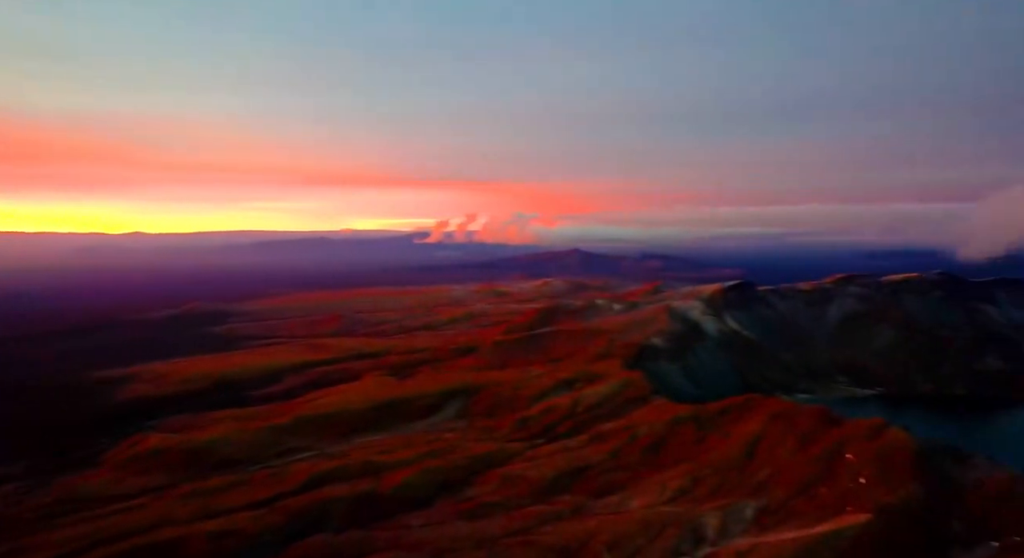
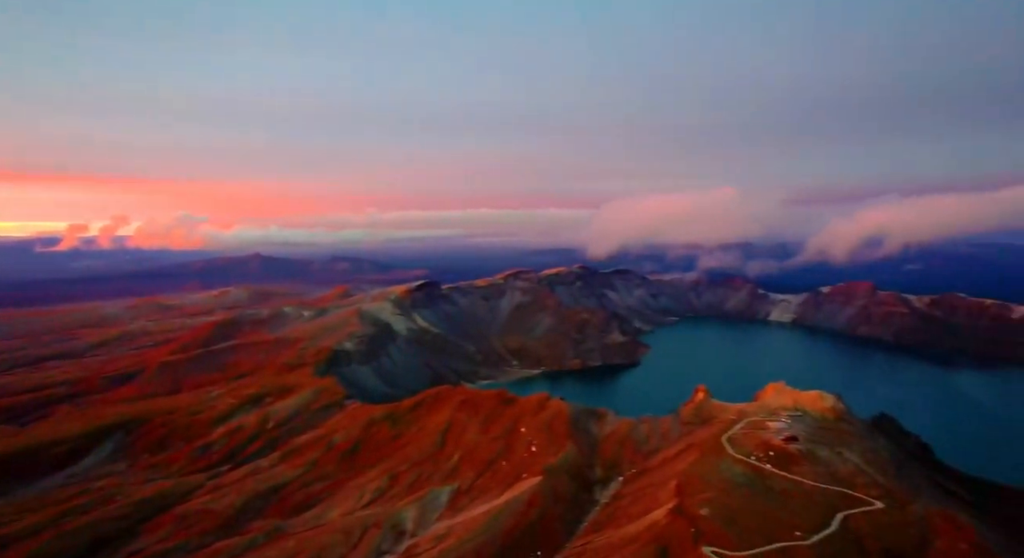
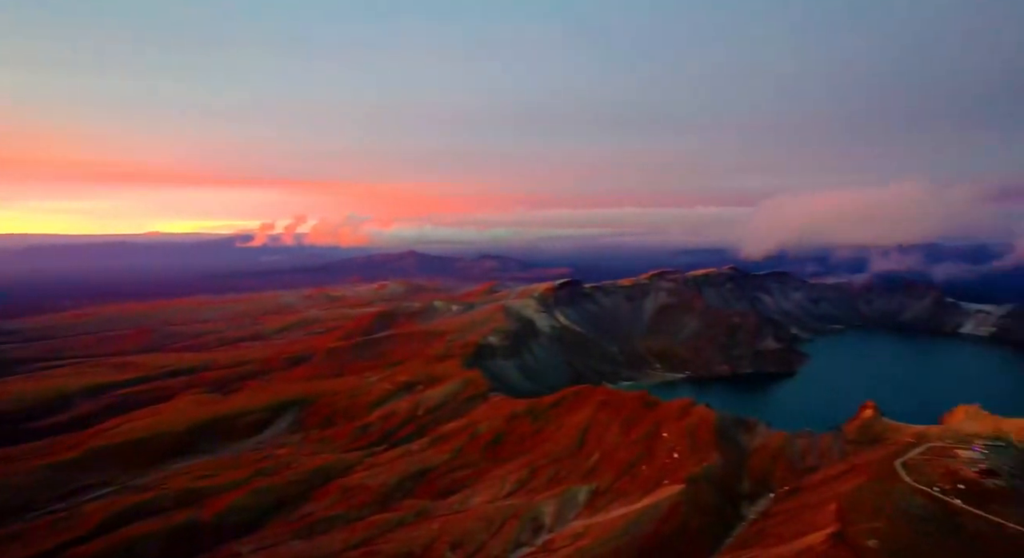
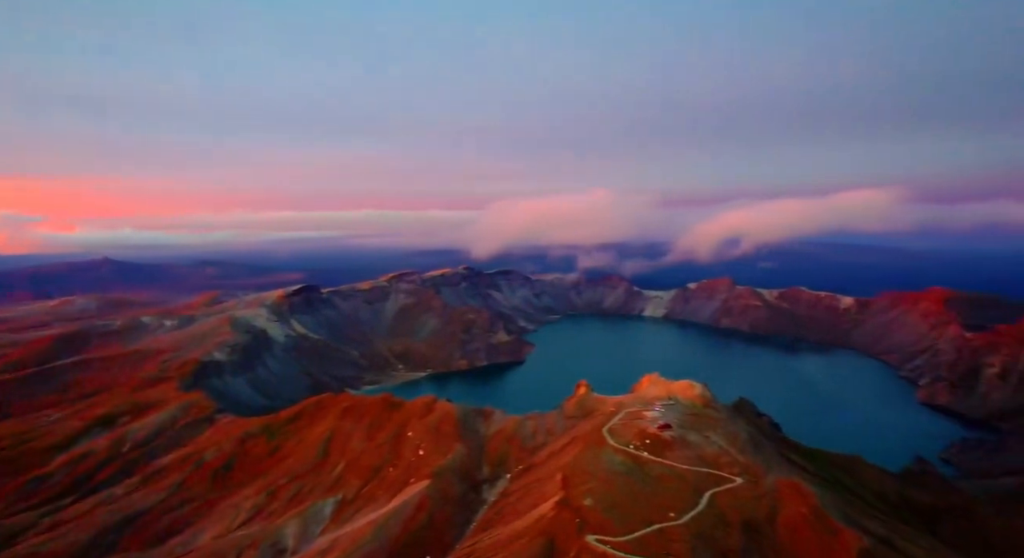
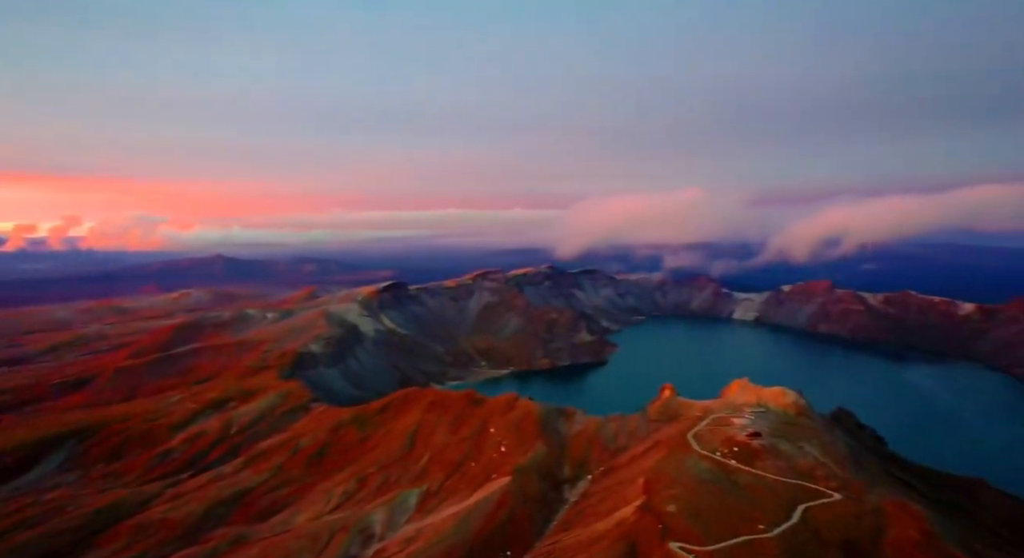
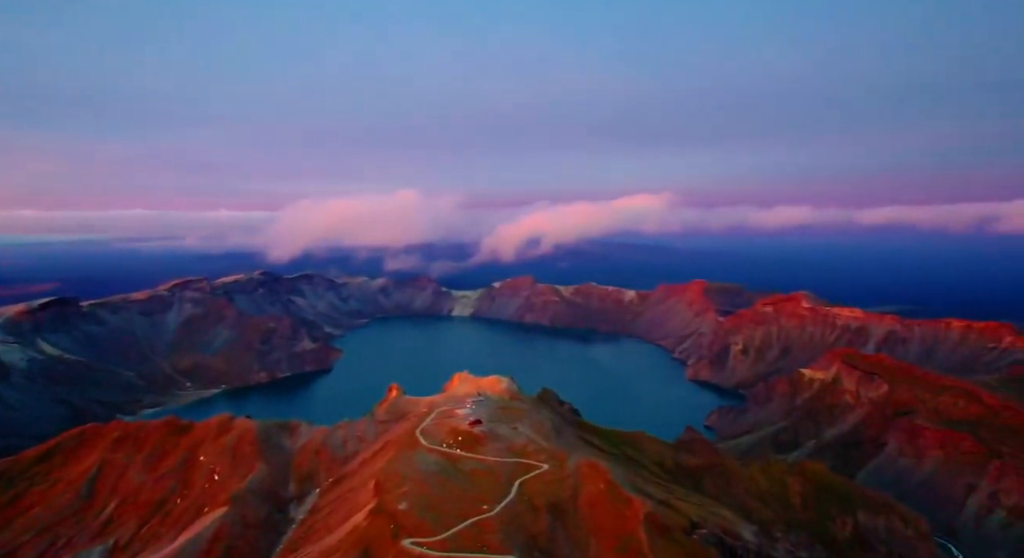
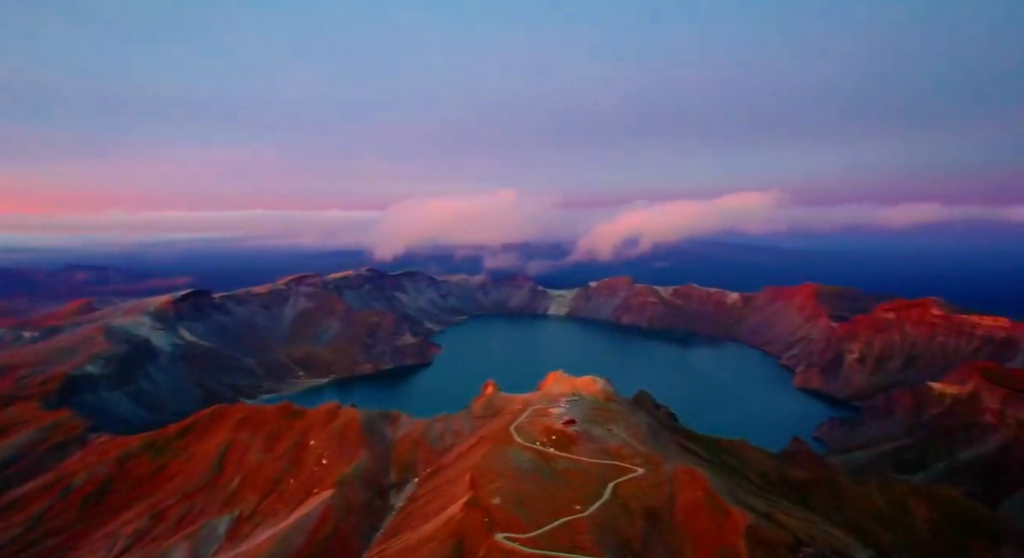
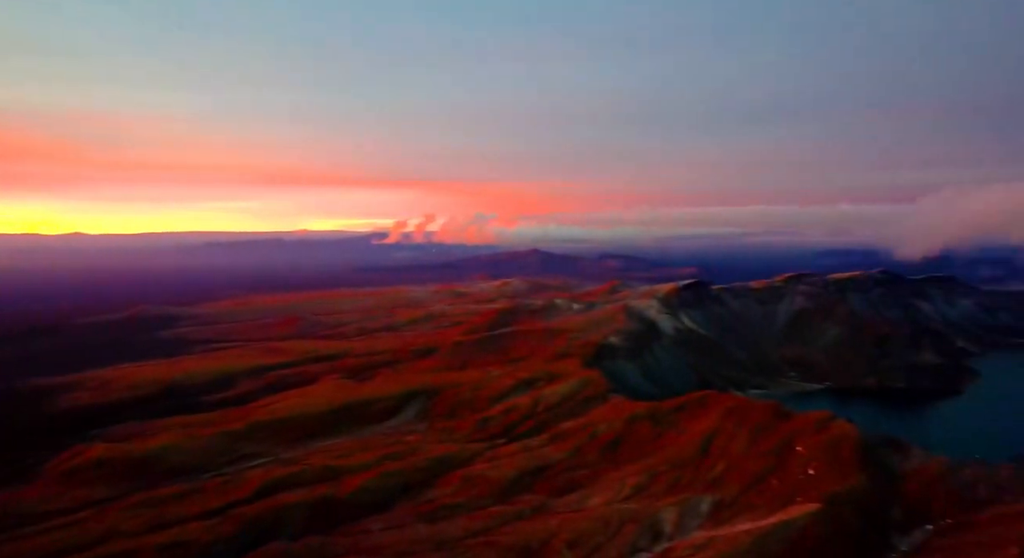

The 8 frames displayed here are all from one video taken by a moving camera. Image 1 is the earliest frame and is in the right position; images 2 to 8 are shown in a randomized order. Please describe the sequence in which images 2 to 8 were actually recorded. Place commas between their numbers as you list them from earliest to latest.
8, 3, 2, 5, 4, 7, 6
